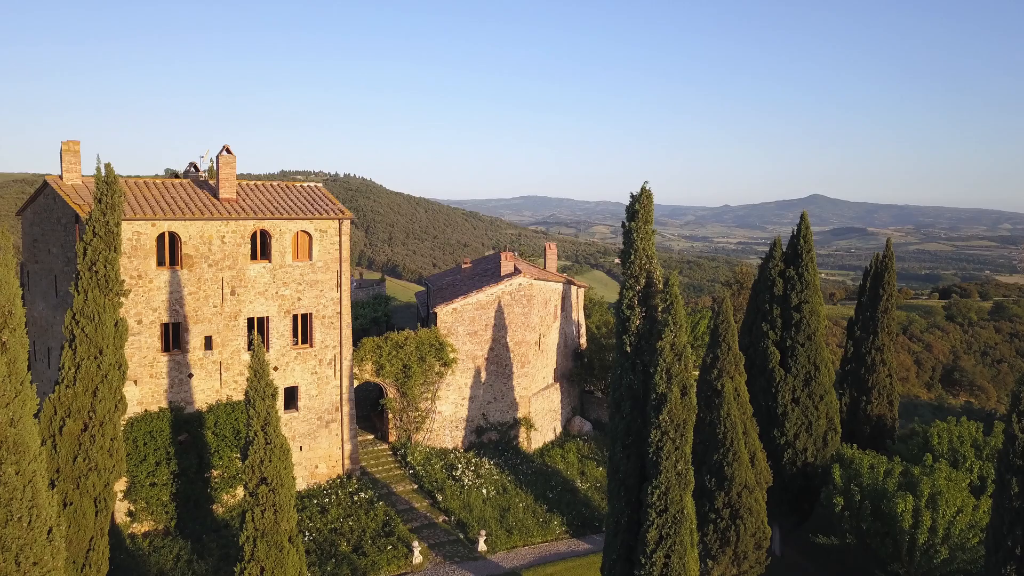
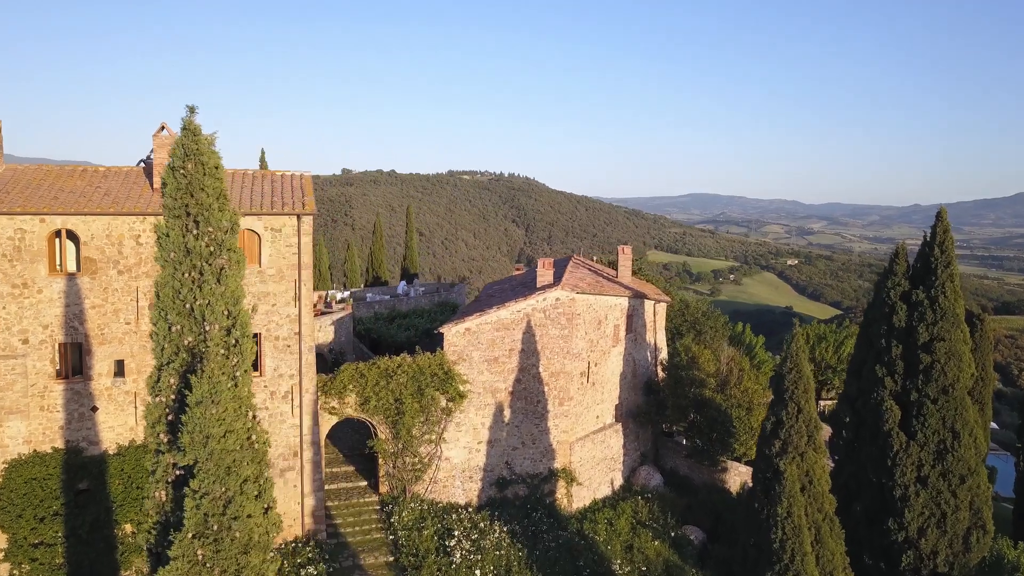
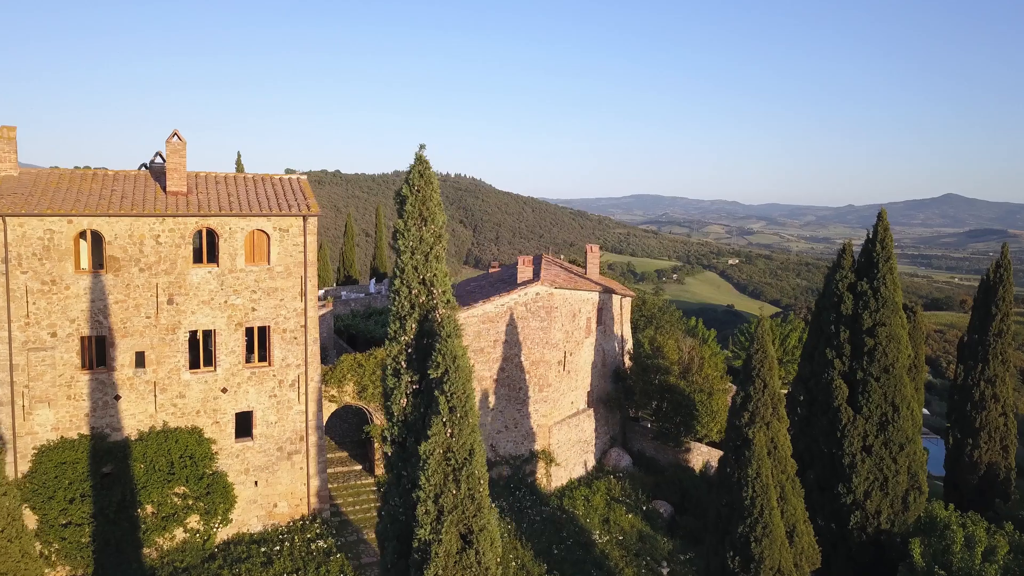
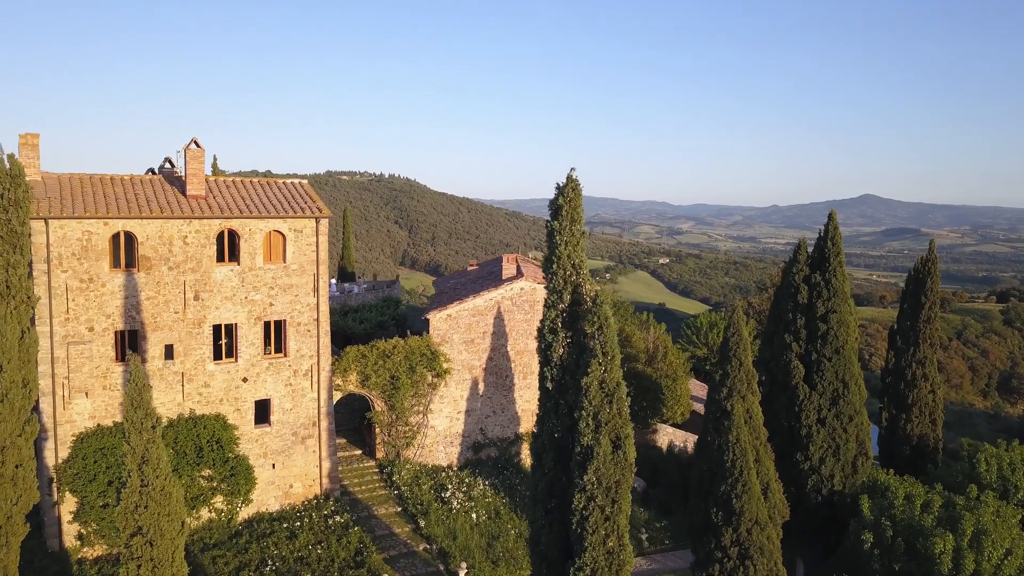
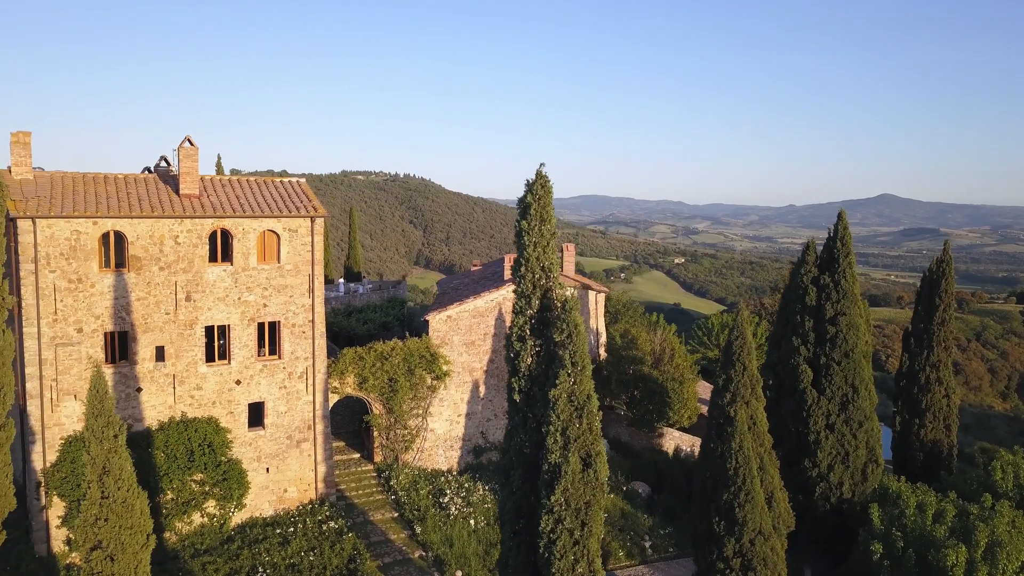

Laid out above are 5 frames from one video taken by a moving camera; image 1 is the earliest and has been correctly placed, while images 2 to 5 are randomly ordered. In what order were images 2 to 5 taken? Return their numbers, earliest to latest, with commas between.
4, 5, 3, 2
